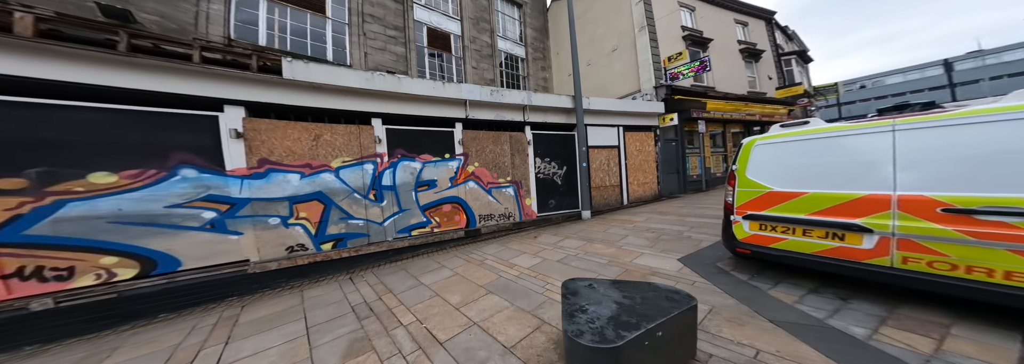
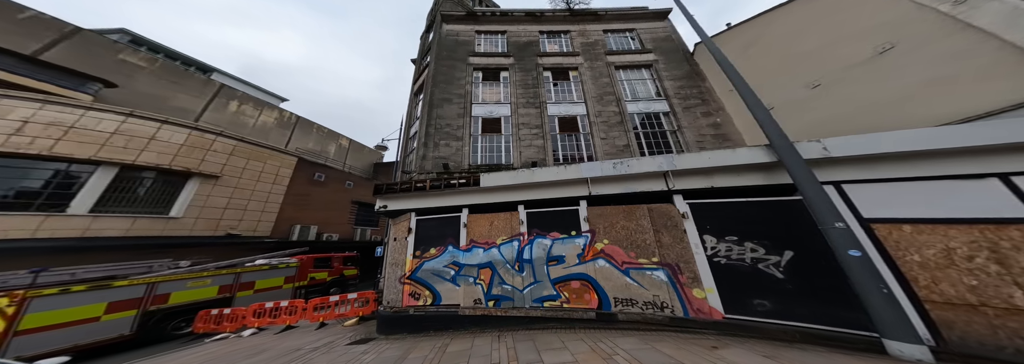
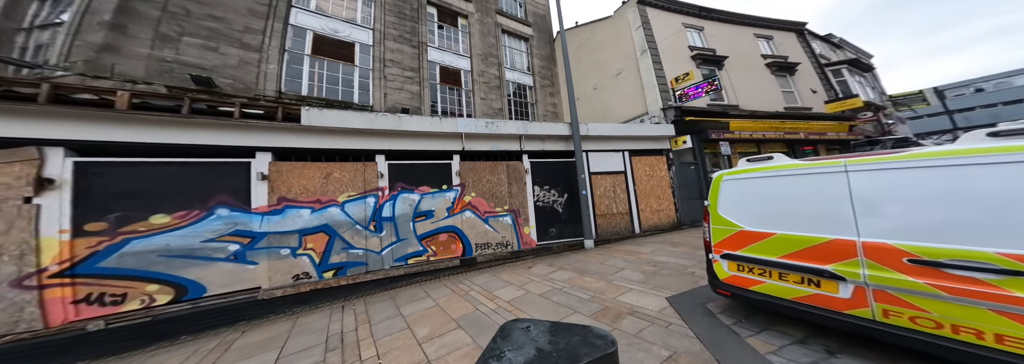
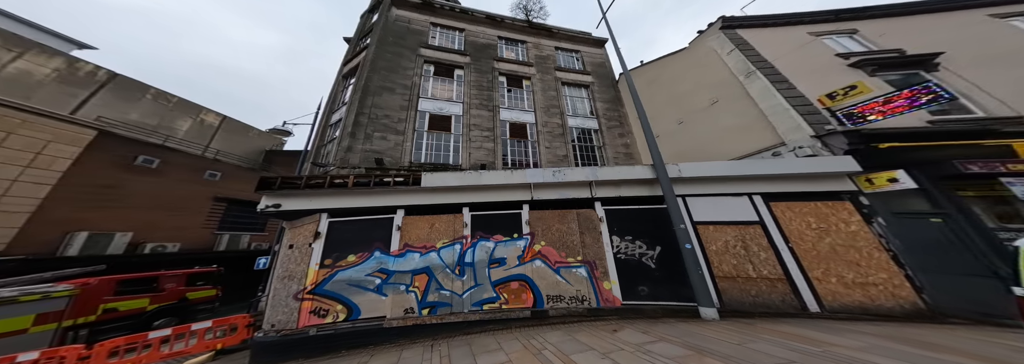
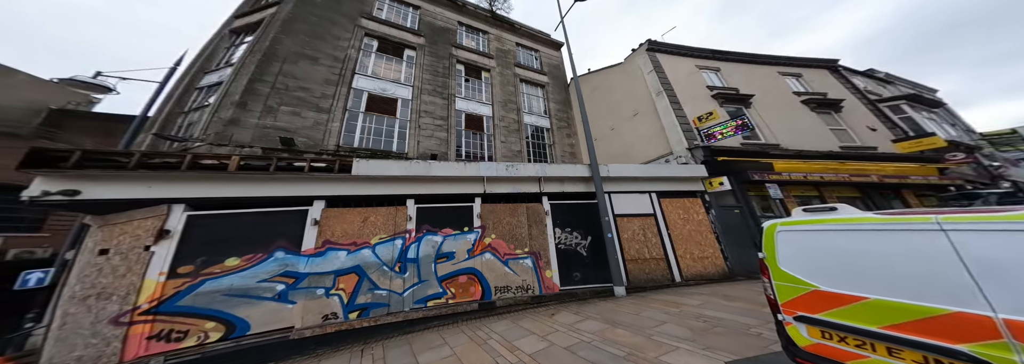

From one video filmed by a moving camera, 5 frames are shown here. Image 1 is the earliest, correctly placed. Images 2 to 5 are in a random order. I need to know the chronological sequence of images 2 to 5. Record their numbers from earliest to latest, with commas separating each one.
3, 5, 4, 2
